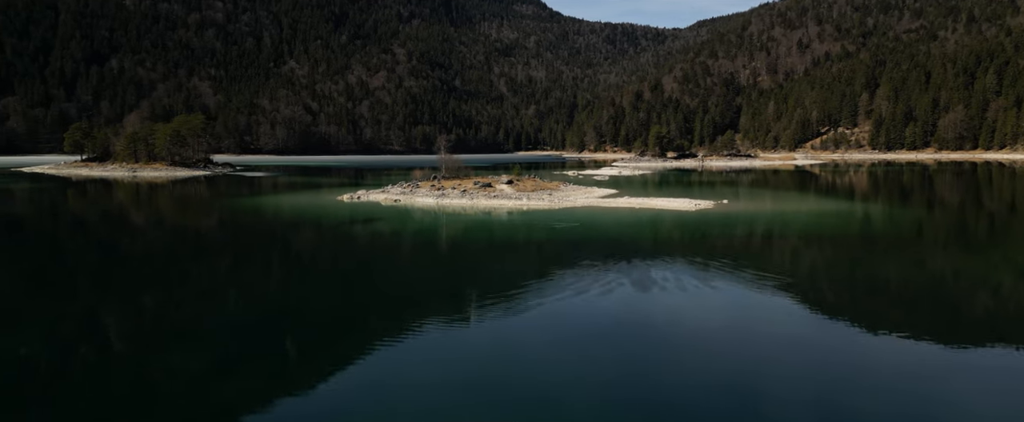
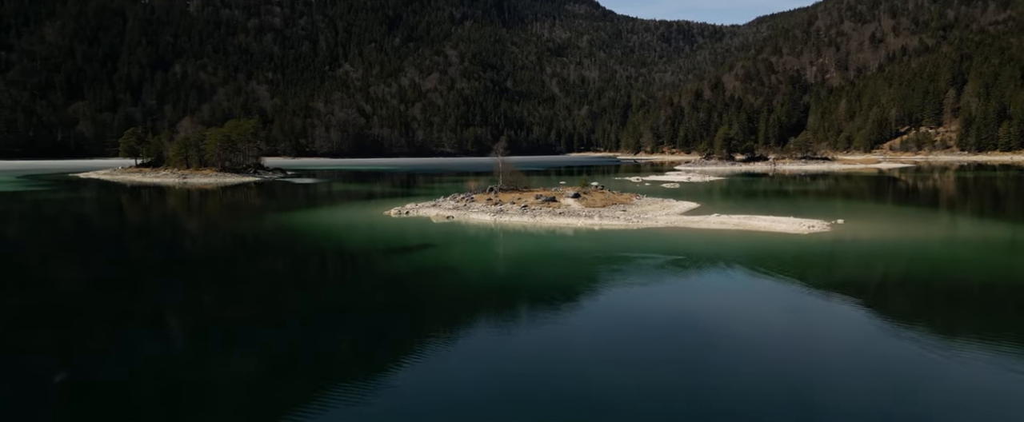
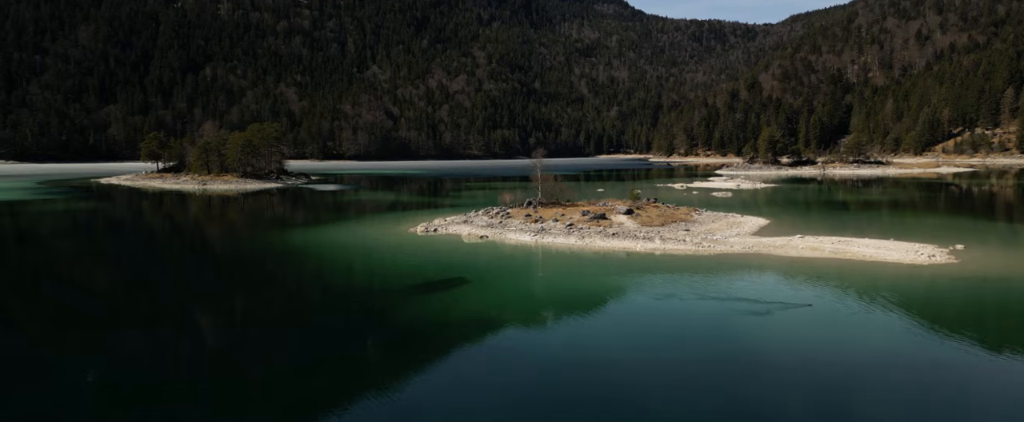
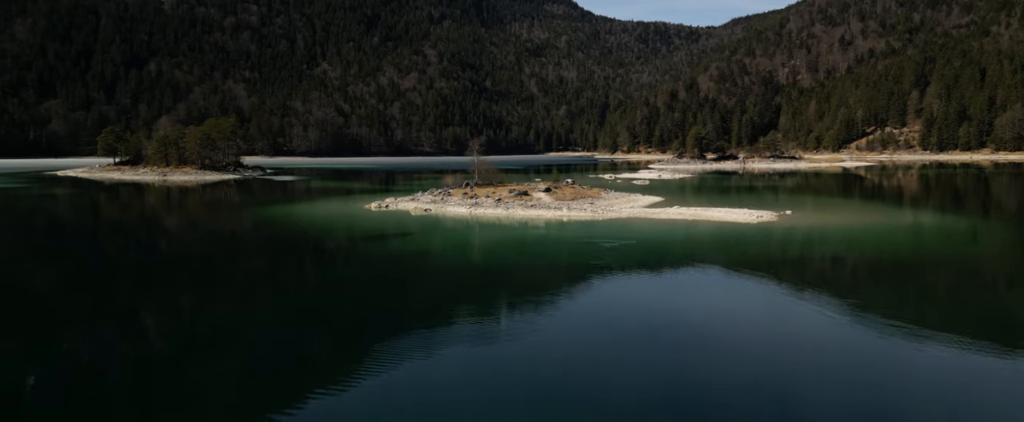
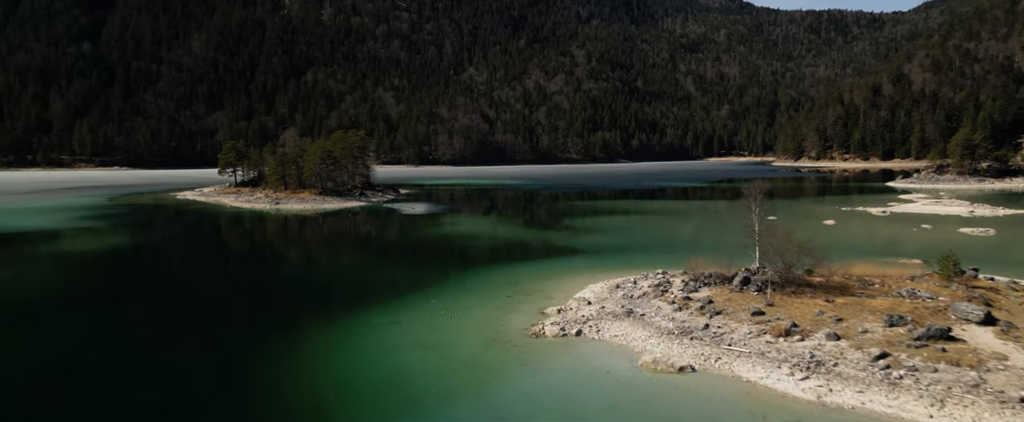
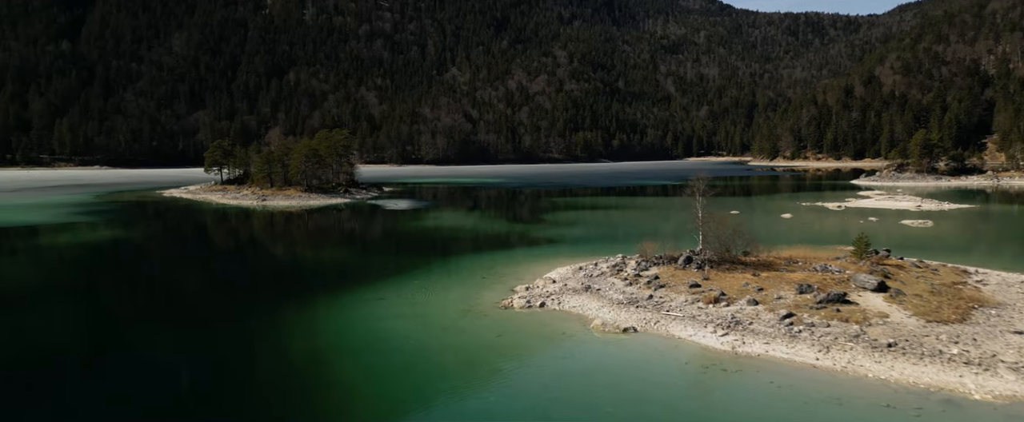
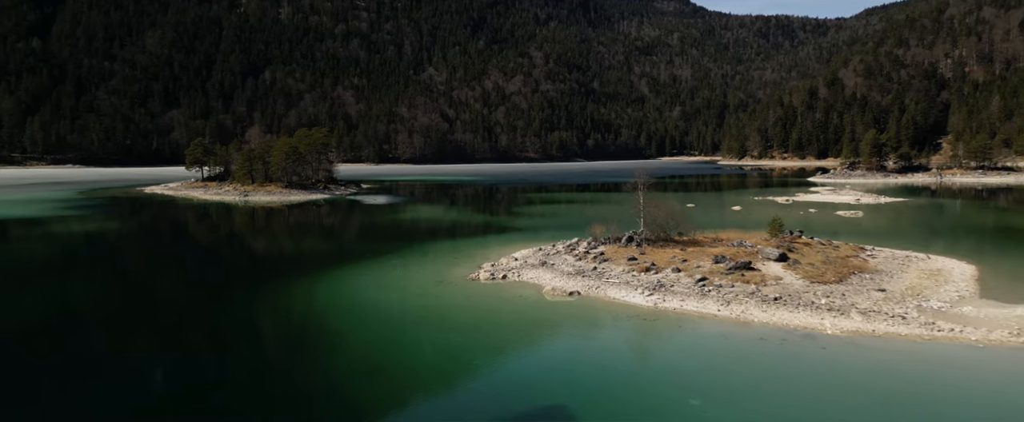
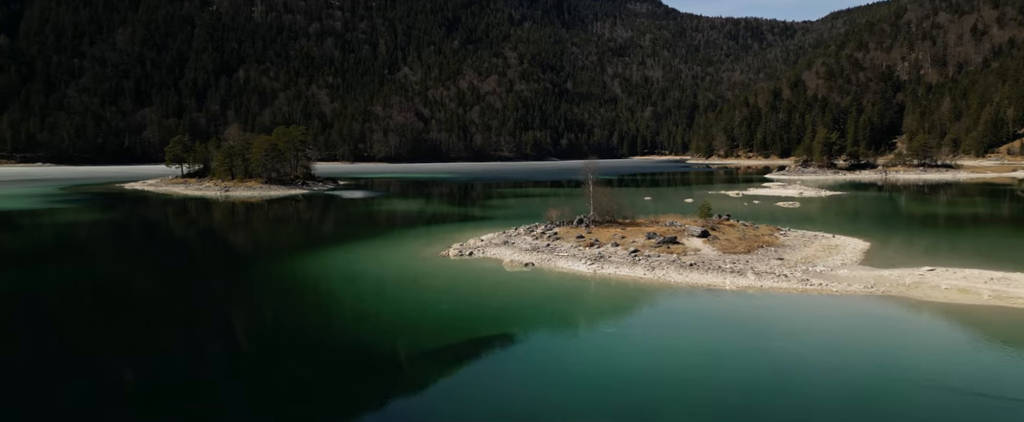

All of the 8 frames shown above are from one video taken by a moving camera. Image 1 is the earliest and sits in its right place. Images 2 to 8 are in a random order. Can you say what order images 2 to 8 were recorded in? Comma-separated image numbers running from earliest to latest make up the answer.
4, 2, 3, 8, 7, 6, 5
